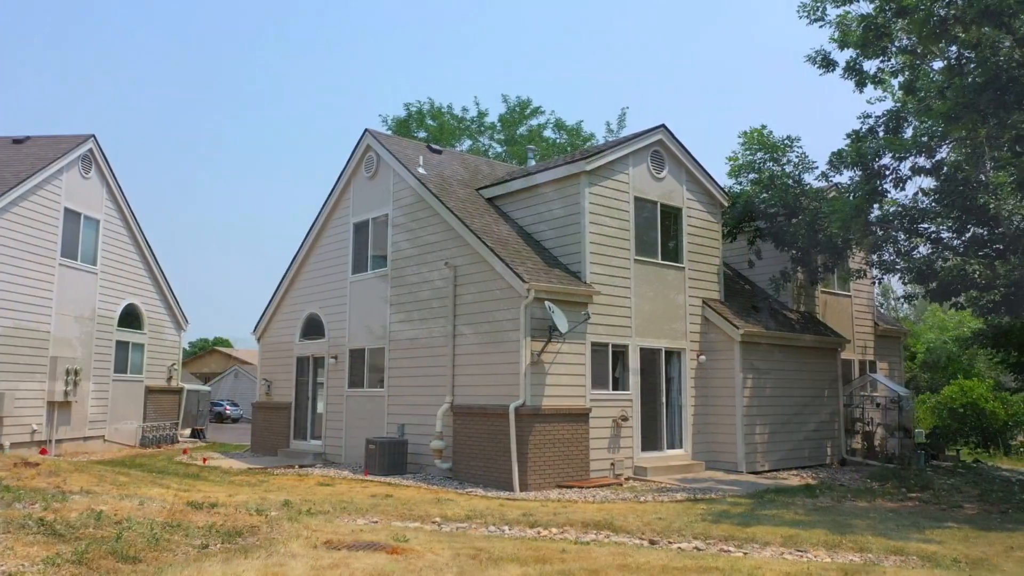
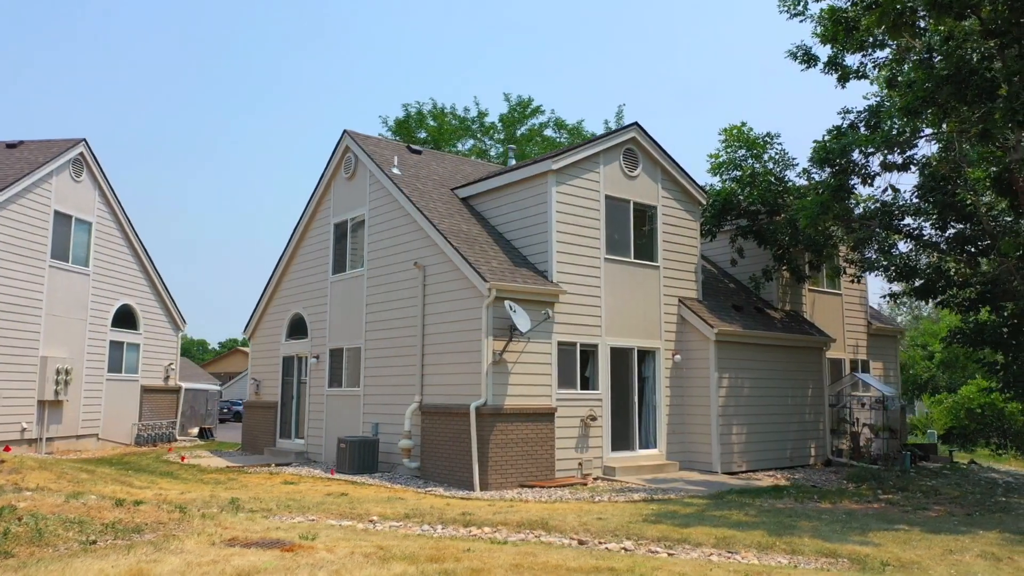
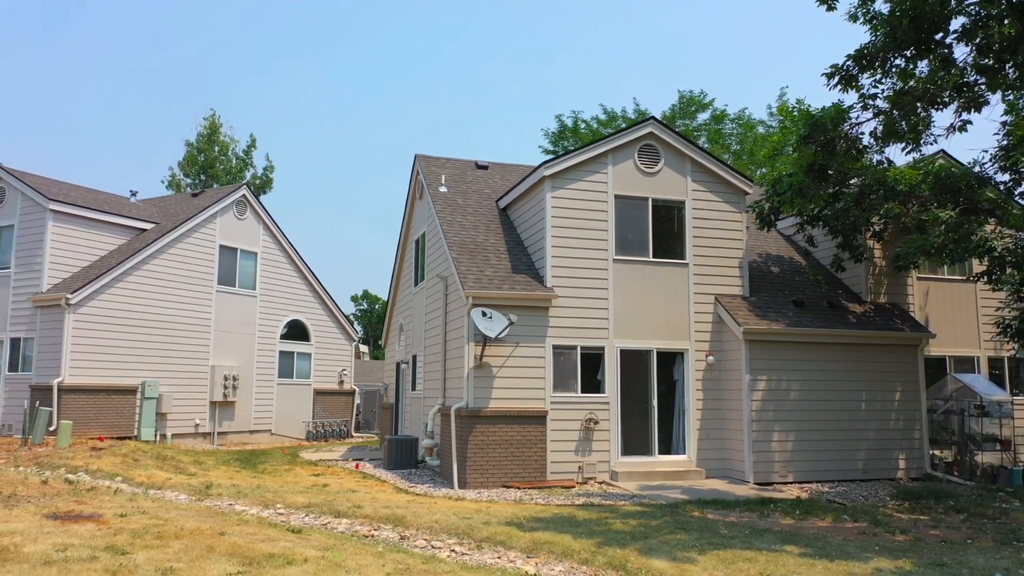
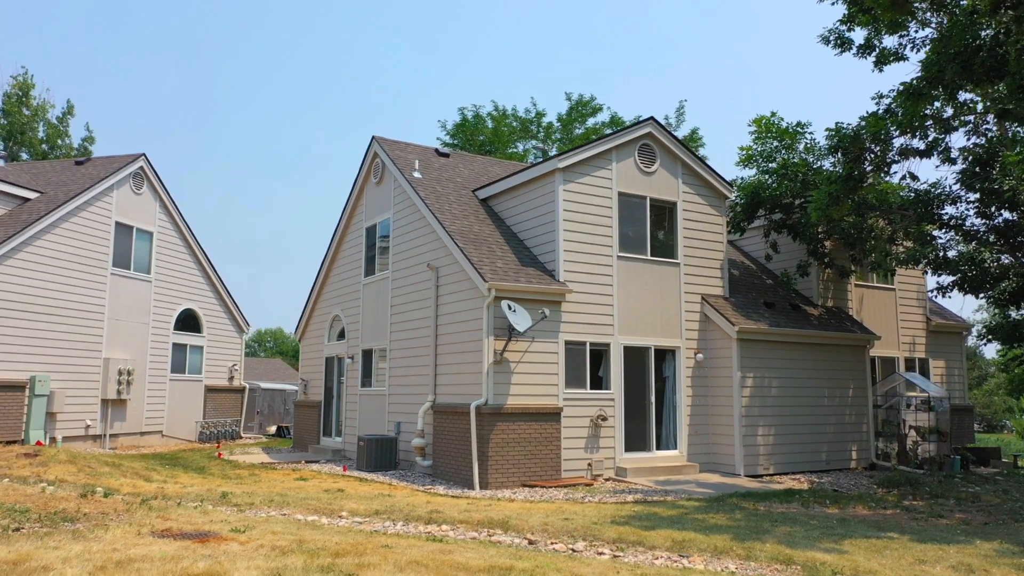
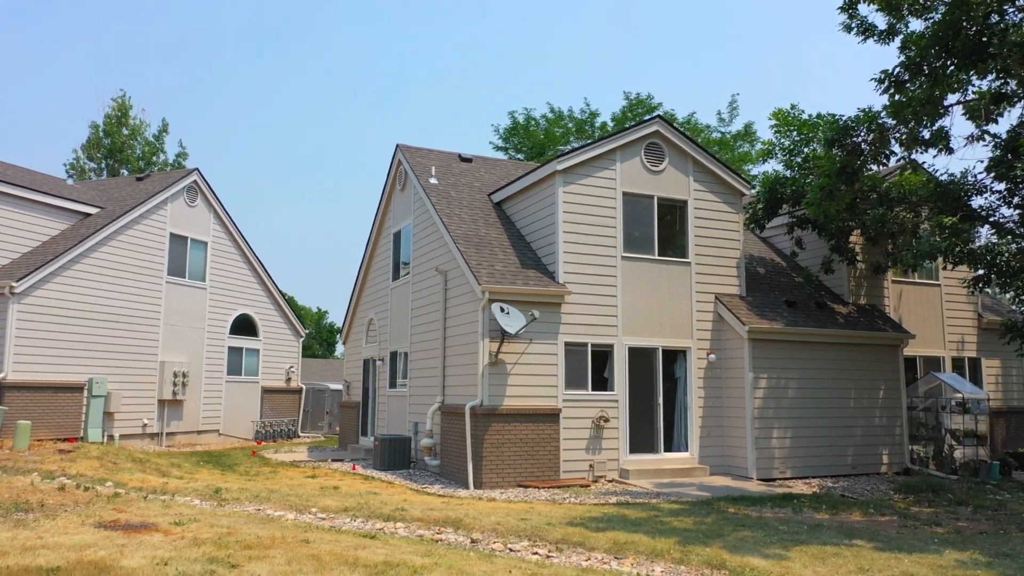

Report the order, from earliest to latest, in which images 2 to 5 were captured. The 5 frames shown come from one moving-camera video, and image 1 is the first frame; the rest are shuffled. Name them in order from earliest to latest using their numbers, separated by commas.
2, 4, 5, 3
